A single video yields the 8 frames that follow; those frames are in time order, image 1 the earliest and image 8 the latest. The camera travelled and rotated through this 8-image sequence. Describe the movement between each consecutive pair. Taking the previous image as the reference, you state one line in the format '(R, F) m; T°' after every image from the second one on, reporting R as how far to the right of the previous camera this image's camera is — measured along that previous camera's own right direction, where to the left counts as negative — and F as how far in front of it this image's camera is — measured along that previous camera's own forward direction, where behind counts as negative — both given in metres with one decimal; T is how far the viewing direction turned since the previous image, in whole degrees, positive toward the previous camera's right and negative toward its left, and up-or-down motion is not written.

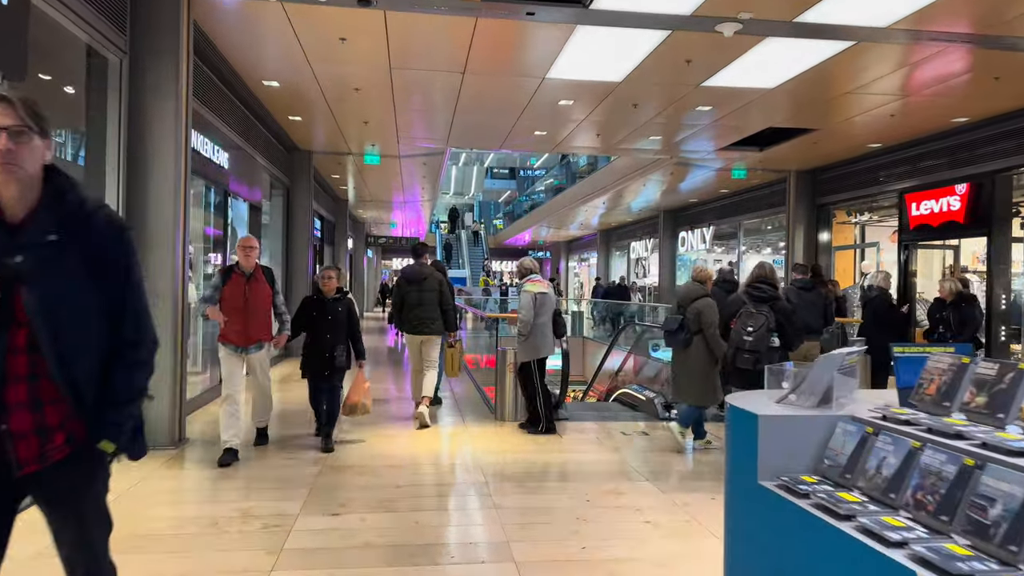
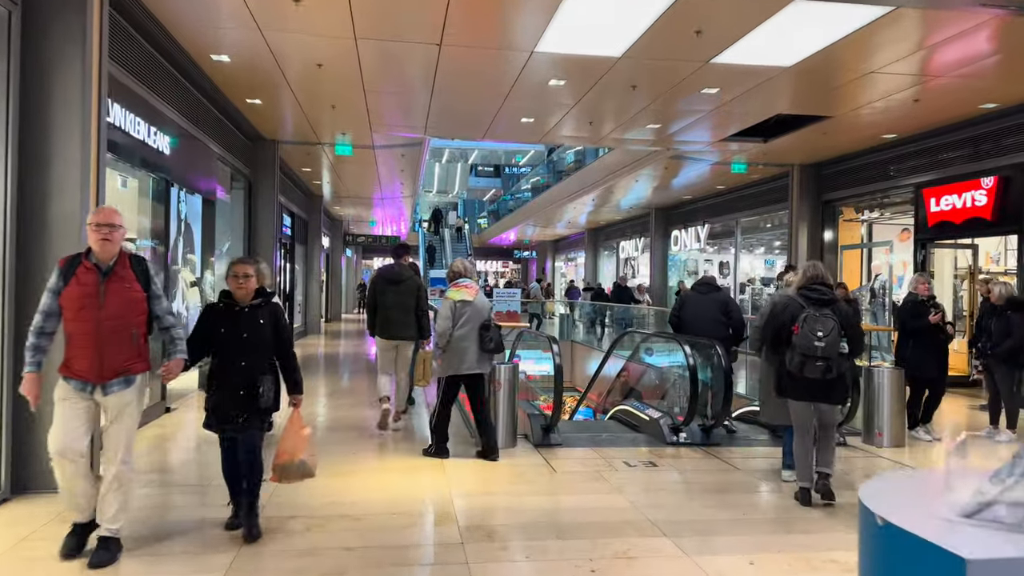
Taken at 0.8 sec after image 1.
(0.0, +0.8) m; +1°
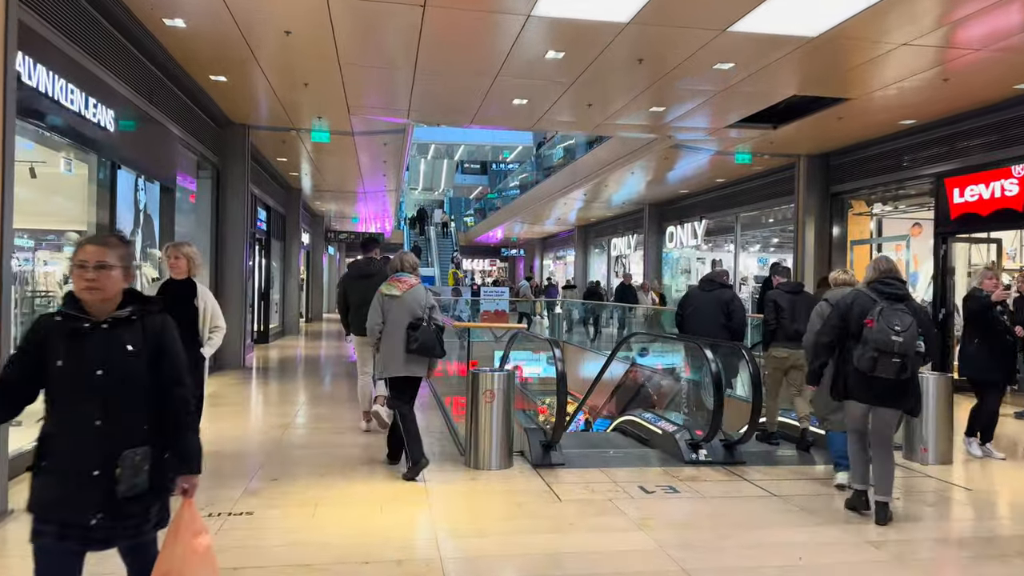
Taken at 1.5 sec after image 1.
(-0.1, +0.7) m; +1°
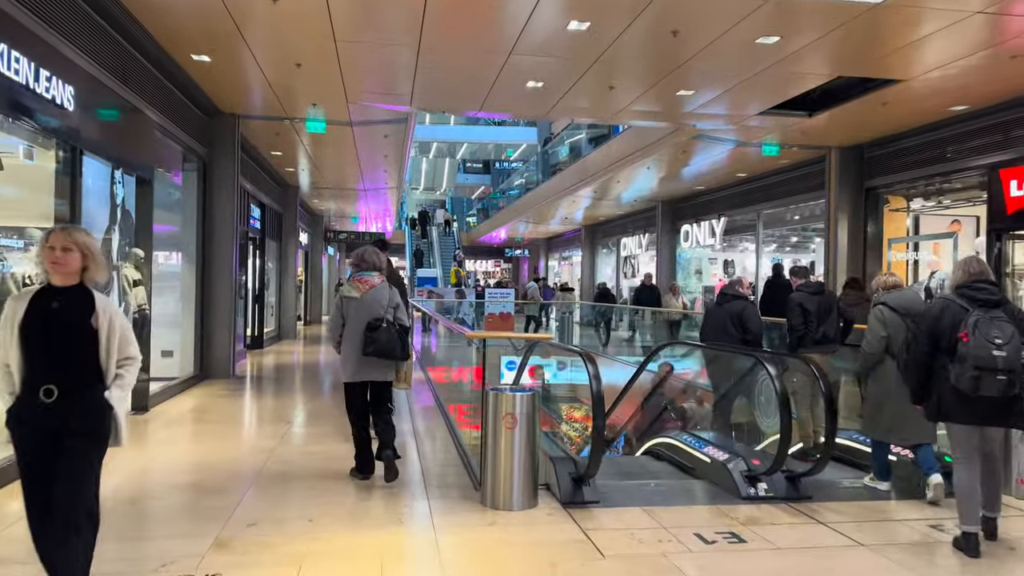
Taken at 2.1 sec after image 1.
(-0.1, +0.7) m; 0°
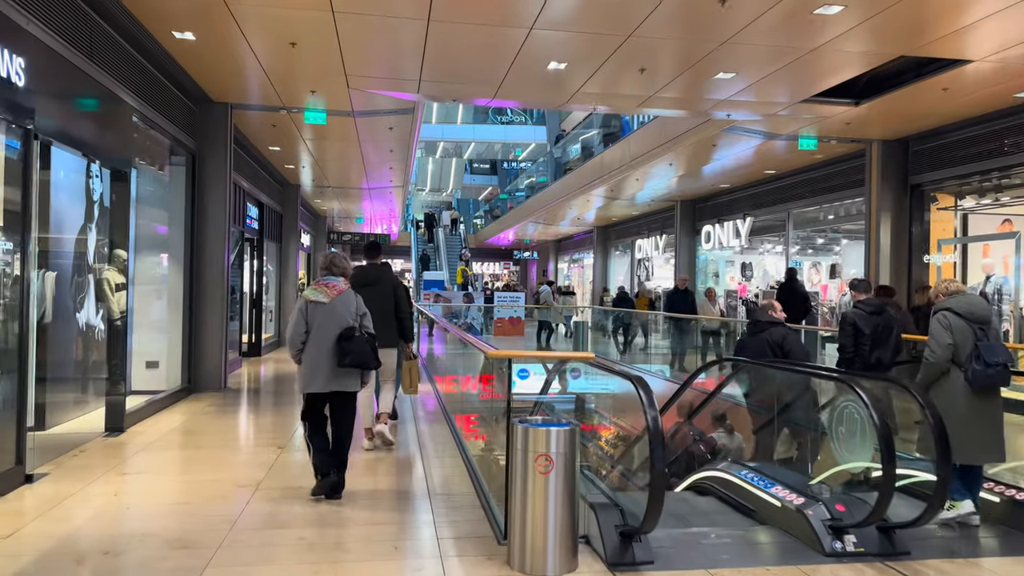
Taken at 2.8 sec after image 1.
(-0.1, +0.7) m; 0°
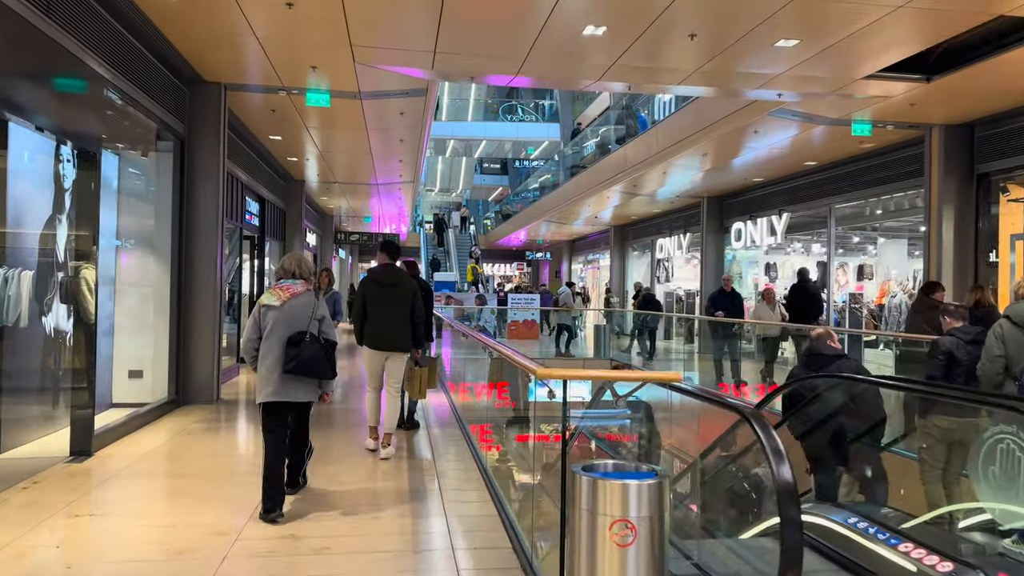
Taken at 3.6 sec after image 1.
(-0.2, +0.8) m; -1°
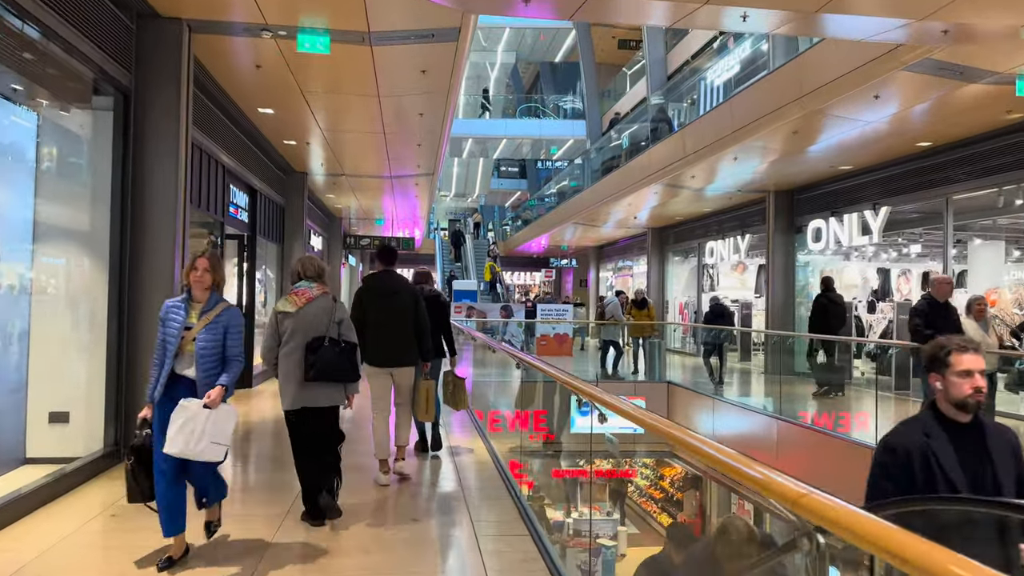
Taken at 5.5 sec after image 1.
(-0.4, +1.8) m; -1°
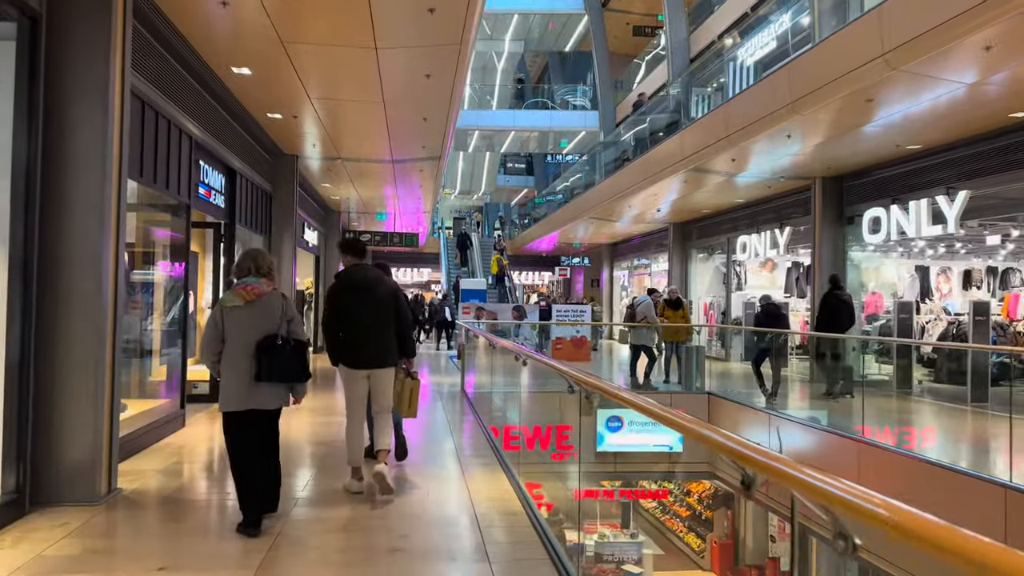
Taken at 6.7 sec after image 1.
(-0.2, +1.2) m; 0°
